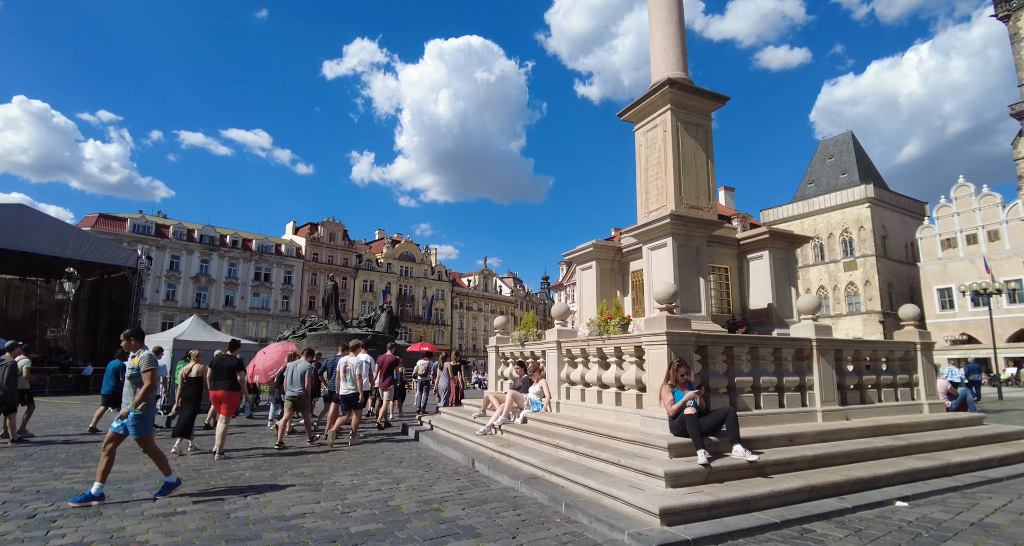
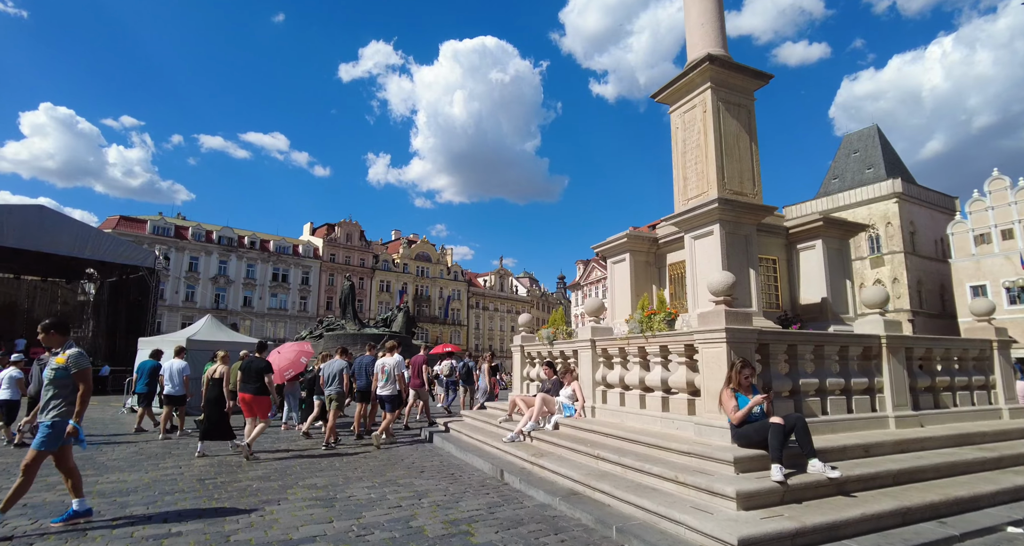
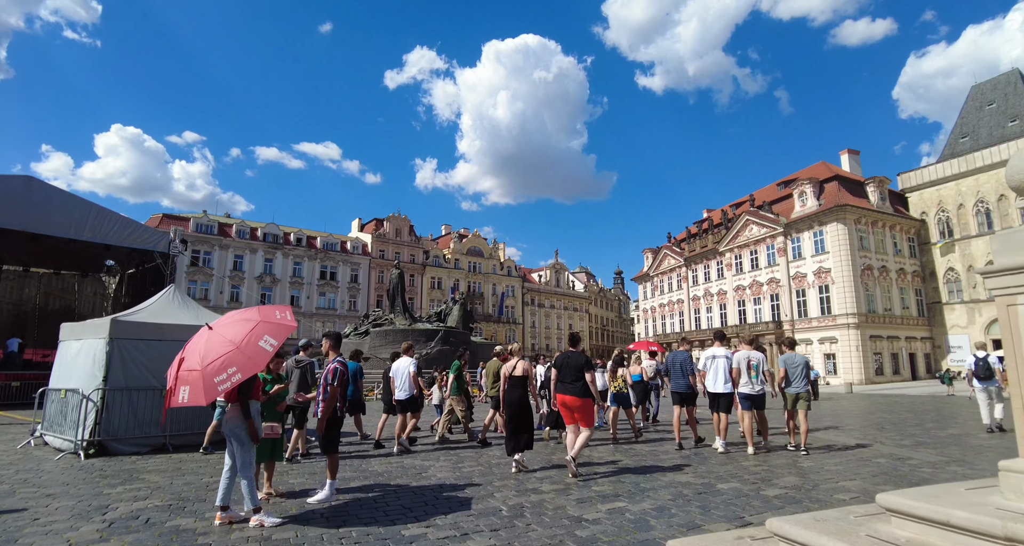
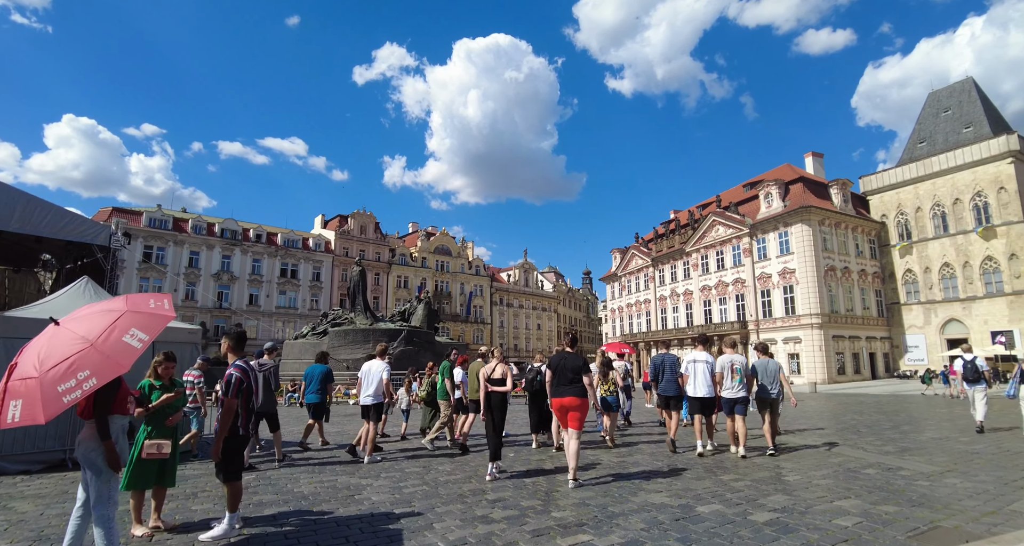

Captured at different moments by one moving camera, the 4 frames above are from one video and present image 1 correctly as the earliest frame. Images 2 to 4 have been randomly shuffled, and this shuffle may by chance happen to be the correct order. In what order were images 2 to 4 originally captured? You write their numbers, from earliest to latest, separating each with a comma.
2, 3, 4
